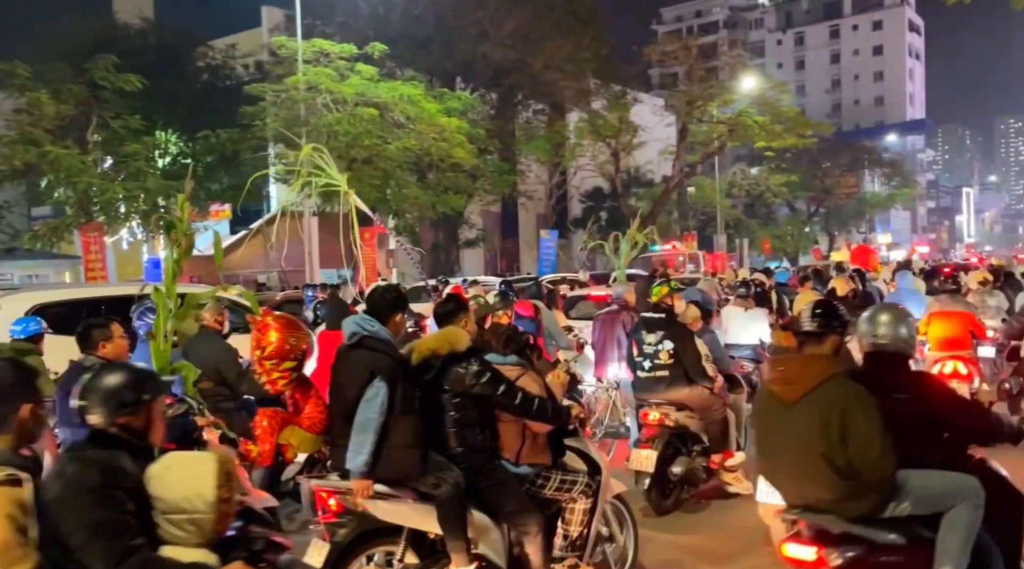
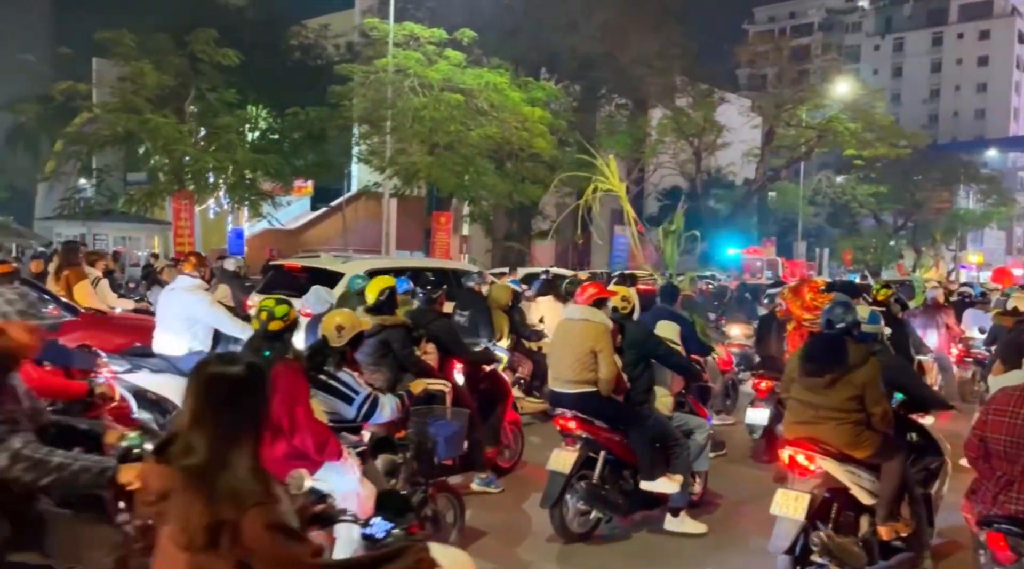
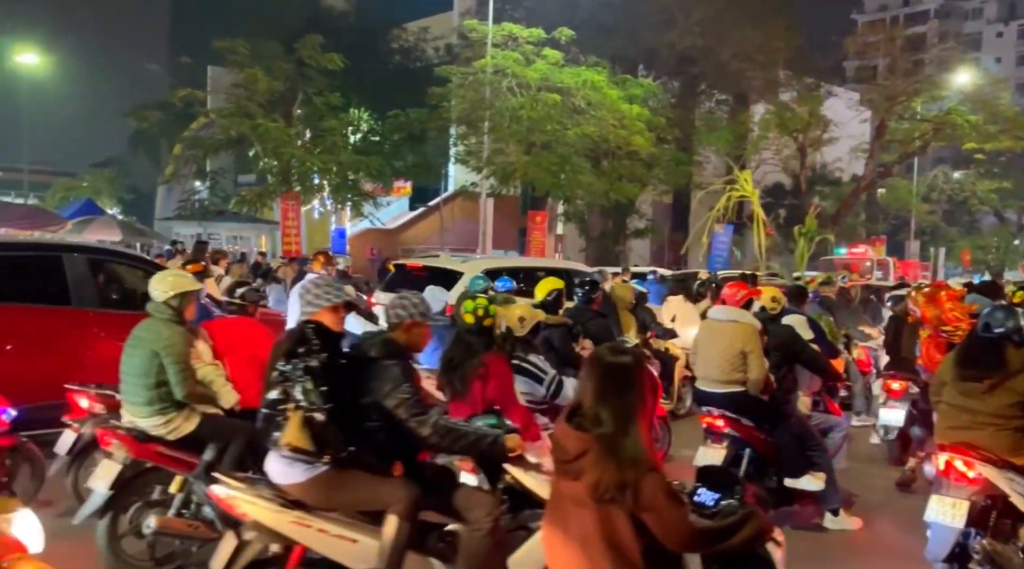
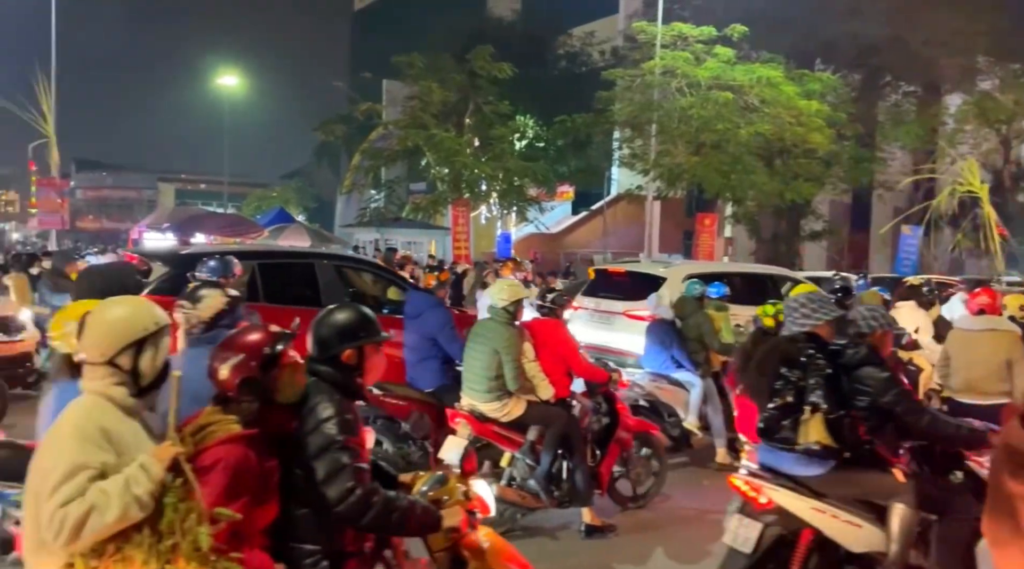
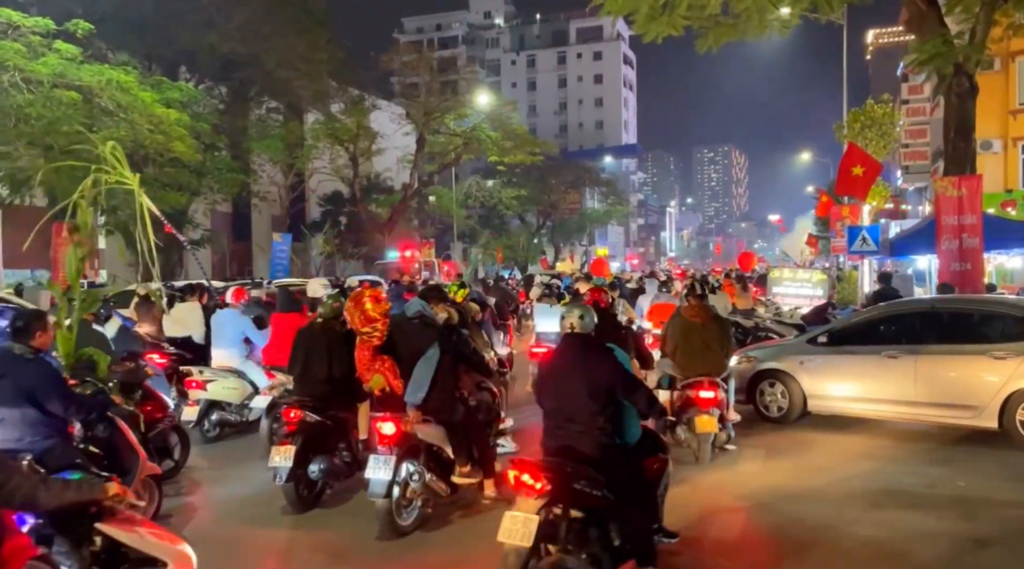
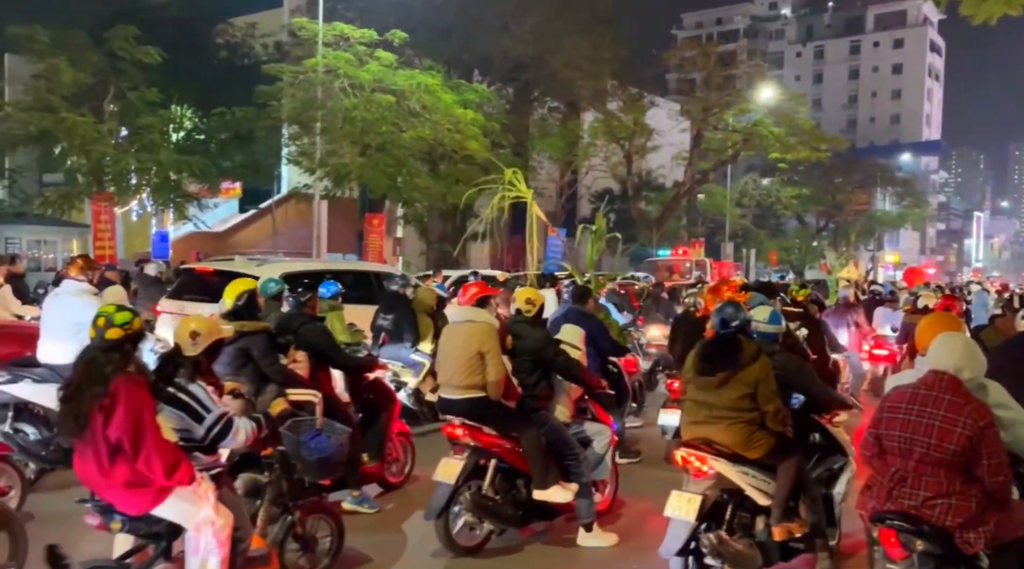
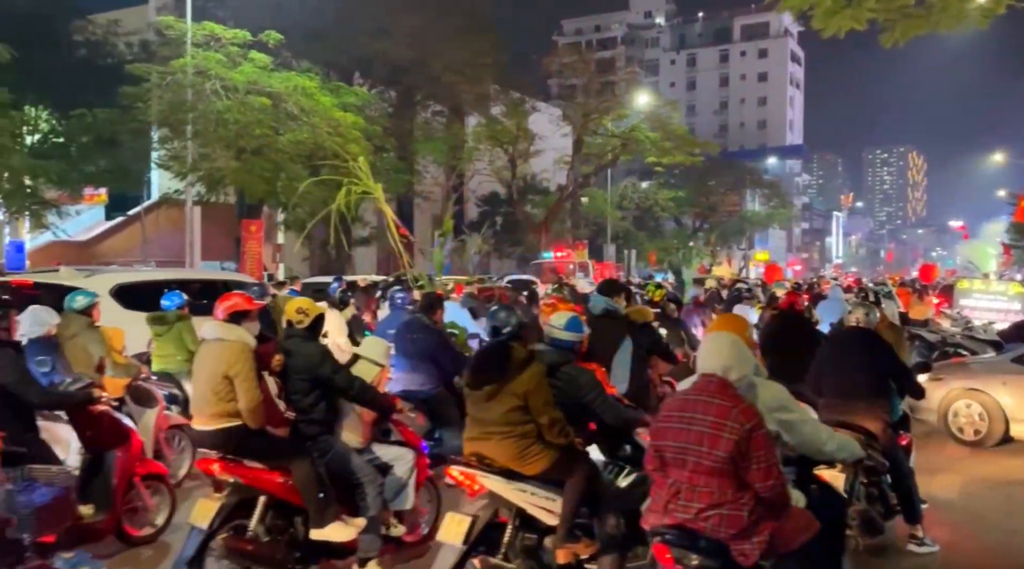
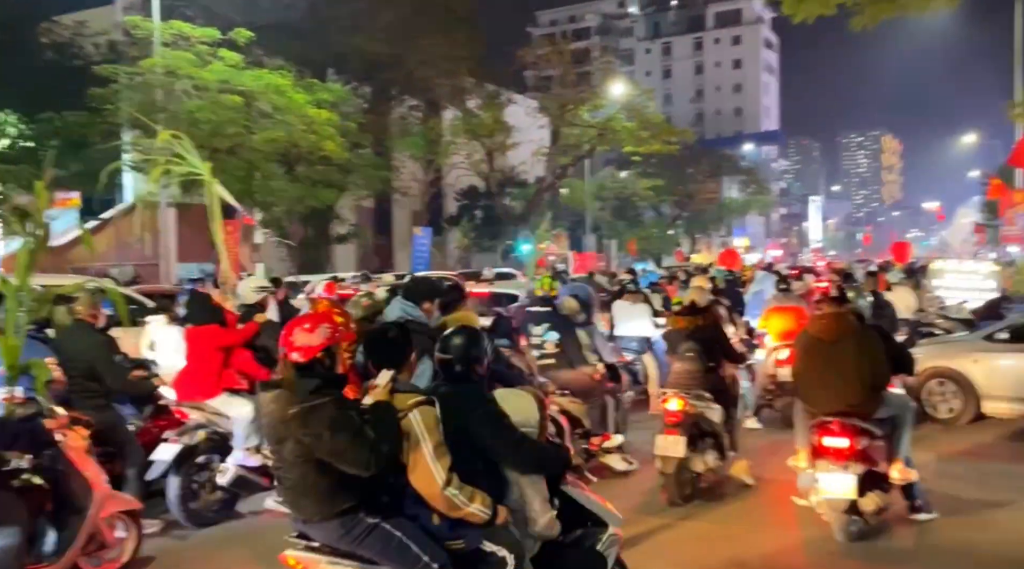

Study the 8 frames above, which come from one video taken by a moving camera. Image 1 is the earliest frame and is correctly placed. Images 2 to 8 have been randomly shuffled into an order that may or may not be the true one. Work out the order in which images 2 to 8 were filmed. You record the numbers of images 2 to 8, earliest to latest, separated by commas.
8, 5, 7, 6, 2, 3, 4
